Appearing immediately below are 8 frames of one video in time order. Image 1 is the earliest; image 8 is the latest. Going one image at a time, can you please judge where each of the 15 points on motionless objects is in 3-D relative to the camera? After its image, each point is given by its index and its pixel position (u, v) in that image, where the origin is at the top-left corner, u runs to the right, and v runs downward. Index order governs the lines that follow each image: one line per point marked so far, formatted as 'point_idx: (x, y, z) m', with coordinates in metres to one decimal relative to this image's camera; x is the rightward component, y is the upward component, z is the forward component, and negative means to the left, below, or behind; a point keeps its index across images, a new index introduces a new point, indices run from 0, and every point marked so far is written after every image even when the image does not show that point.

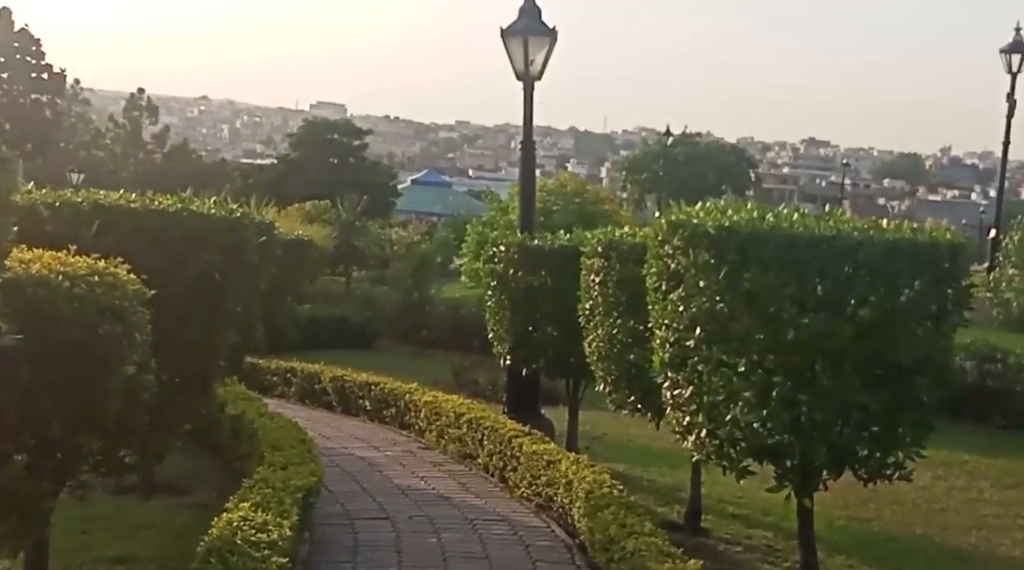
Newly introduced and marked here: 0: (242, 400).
0: (-2.4, -1.0, +11.5) m
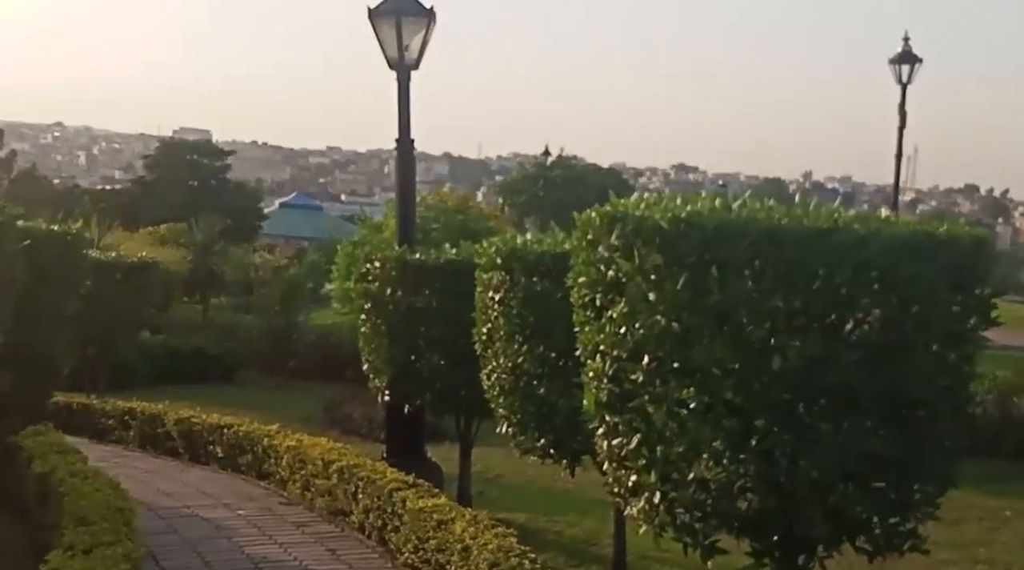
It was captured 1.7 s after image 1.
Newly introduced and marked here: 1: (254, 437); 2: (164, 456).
0: (-3.3, -1.2, +9.4) m
1: (-2.4, -1.4, +12.0) m
2: (-3.6, -1.8, +13.4) m
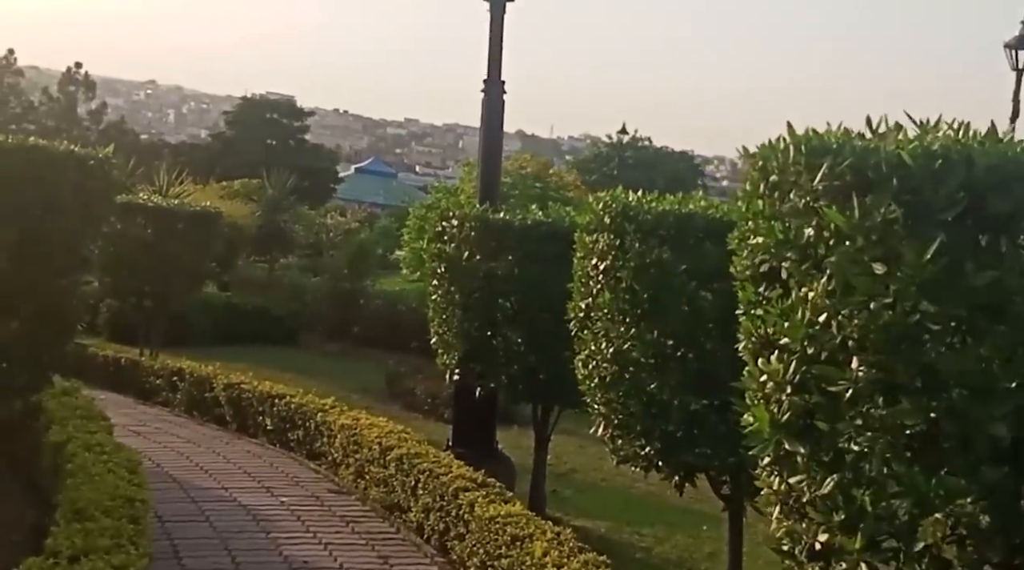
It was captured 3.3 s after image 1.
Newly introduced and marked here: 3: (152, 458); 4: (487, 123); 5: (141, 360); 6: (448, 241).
0: (-2.8, -0.9, +8.1) m
1: (-1.7, -1.1, +10.7) m
2: (-2.9, -1.3, +12.2) m
3: (-2.8, -1.3, +10.0) m
4: (-0.2, +1.1, +8.4) m
5: (-4.1, -0.8, +13.9) m
6: (-0.5, +0.3, +9.1) m
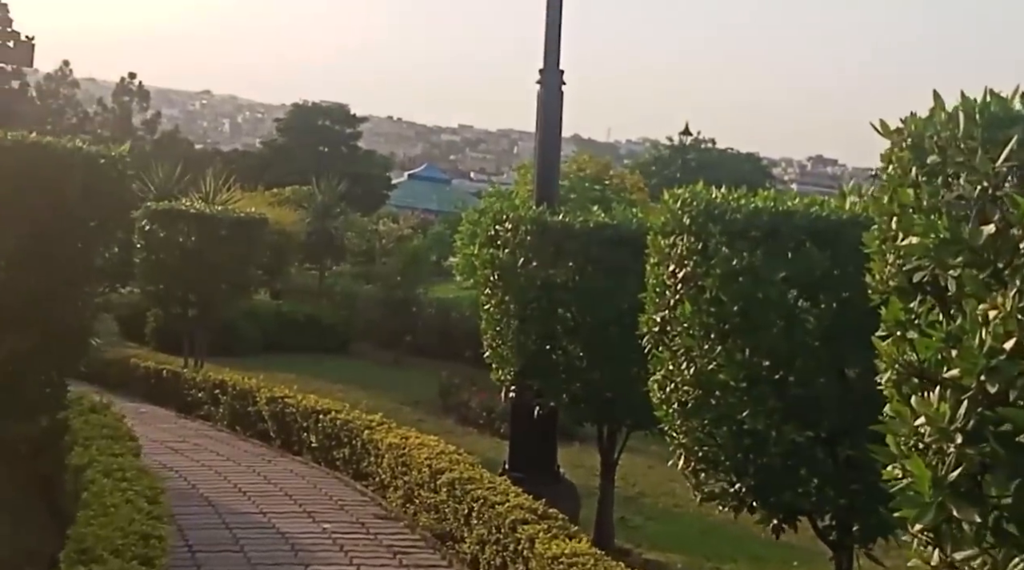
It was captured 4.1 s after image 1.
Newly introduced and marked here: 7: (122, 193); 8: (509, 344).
0: (-2.4, -0.9, +7.5) m
1: (-1.2, -1.1, +10.0) m
2: (-2.4, -1.4, +11.5) m
3: (-2.4, -1.4, +9.3) m
4: (+0.2, +1.0, +7.6) m
5: (-3.5, -0.9, +13.3) m
6: (-0.1, +0.3, +8.3) m
7: (-2.3, +0.6, +7.6) m
8: (0.0, -0.4, +8.3) m
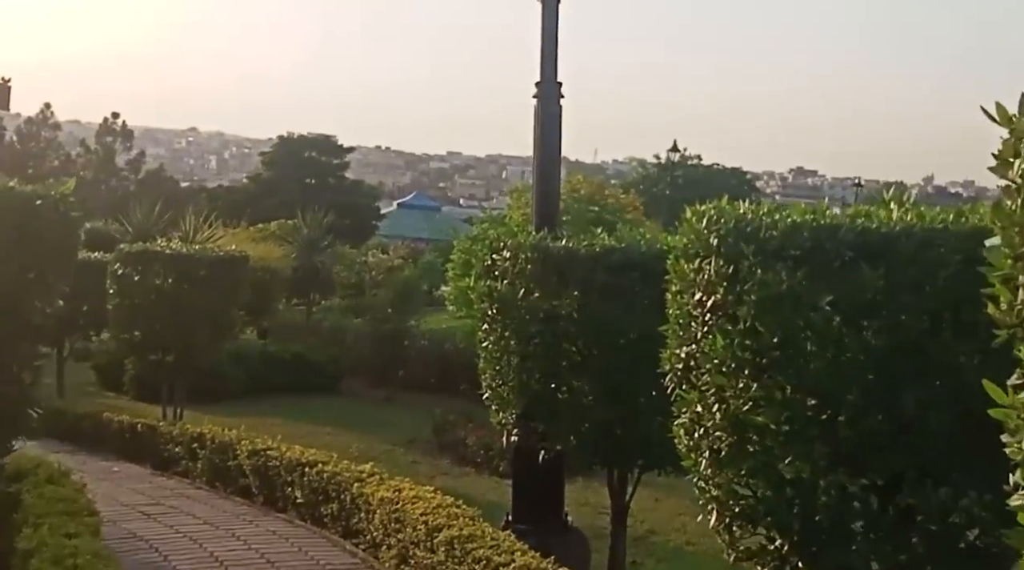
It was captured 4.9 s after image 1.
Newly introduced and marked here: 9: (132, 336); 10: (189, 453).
0: (-2.4, -1.2, +6.6) m
1: (-1.2, -1.4, +9.1) m
2: (-2.3, -1.8, +10.7) m
3: (-2.4, -1.7, +8.5) m
4: (+0.1, +0.8, +6.8) m
5: (-3.5, -1.4, +12.5) m
6: (-0.1, +0.1, +7.5) m
7: (-2.4, +0.3, +6.8) m
8: (0.0, -0.6, +7.4) m
9: (-4.2, -0.5, +14.1) m
10: (-3.0, -1.5, +11.7) m
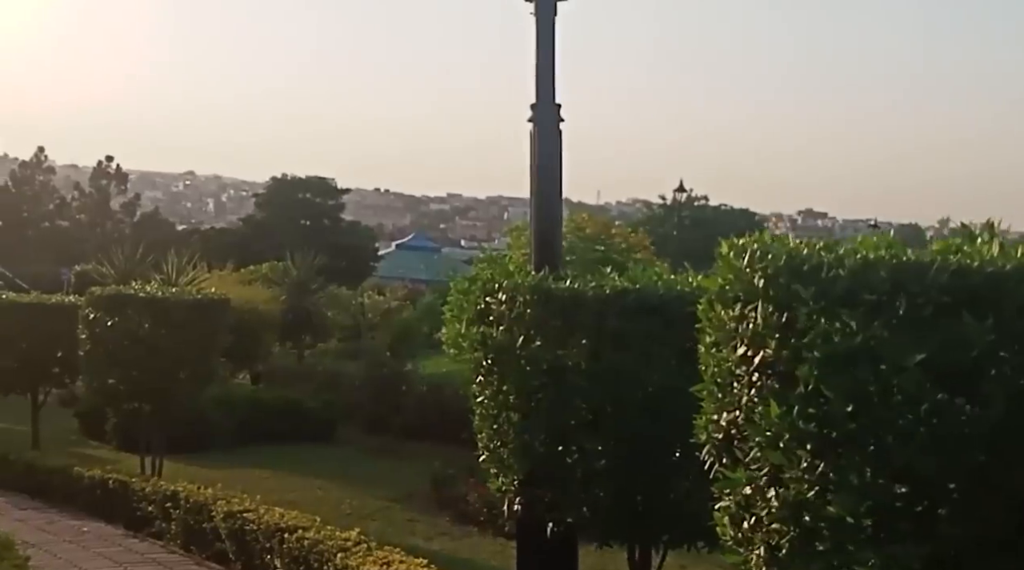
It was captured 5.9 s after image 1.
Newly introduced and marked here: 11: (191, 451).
0: (-2.4, -1.4, +5.7) m
1: (-1.2, -1.7, +8.2) m
2: (-2.3, -2.1, +9.7) m
3: (-2.3, -2.0, +7.5) m
4: (+0.1, +0.6, +6.0) m
5: (-3.4, -1.8, +11.5) m
6: (-0.1, -0.2, +6.6) m
7: (-2.4, 0.0, +5.9) m
8: (0.0, -0.8, +6.5) m
9: (-4.2, -1.0, +13.2) m
10: (-3.0, -1.9, +10.7) m
11: (-4.6, -2.4, +18.1) m
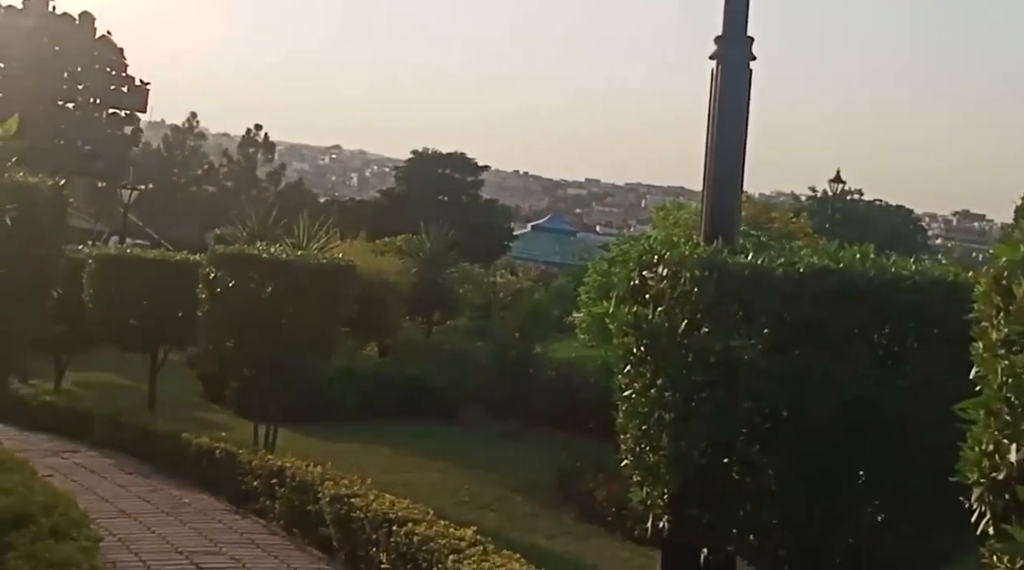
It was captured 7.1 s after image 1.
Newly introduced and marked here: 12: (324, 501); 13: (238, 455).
0: (-1.8, -1.2, +4.8) m
1: (-0.4, -1.5, +7.2) m
2: (-1.4, -1.8, +8.9) m
3: (-1.7, -1.7, +6.6) m
4: (+0.8, +0.7, +4.8) m
5: (-2.3, -1.4, +10.8) m
6: (+0.6, -0.1, +5.5) m
7: (-1.7, +0.3, +5.0) m
8: (+0.6, -0.7, +5.4) m
9: (-2.8, -0.6, +12.5) m
10: (-1.9, -1.6, +9.9) m
11: (-2.8, -1.9, +17.5) m
12: (-1.3, -1.5, +8.8) m
13: (-2.3, -1.4, +10.6) m
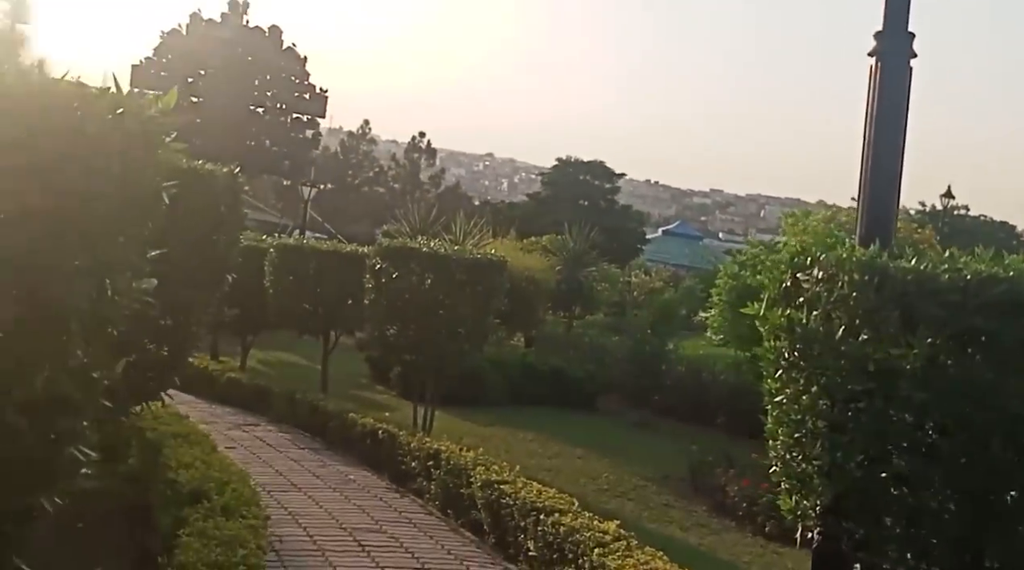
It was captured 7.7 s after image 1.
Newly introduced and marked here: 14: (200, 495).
0: (-1.2, -1.1, +5.2) m
1: (+0.4, -1.5, +7.5) m
2: (-0.4, -1.8, +9.2) m
3: (-0.9, -1.7, +7.0) m
4: (+1.5, +0.7, +5.0) m
5: (-1.1, -1.4, +11.2) m
6: (+1.3, -0.1, +5.7) m
7: (-1.1, +0.3, +5.4) m
8: (+1.3, -0.7, +5.6) m
9: (-1.5, -0.6, +12.9) m
10: (-0.8, -1.6, +10.3) m
11: (-1.0, -1.9, +17.9) m
12: (-0.3, -1.5, +9.1) m
13: (-1.2, -1.4, +11.0) m
14: (-1.6, -1.1, +6.6) m
